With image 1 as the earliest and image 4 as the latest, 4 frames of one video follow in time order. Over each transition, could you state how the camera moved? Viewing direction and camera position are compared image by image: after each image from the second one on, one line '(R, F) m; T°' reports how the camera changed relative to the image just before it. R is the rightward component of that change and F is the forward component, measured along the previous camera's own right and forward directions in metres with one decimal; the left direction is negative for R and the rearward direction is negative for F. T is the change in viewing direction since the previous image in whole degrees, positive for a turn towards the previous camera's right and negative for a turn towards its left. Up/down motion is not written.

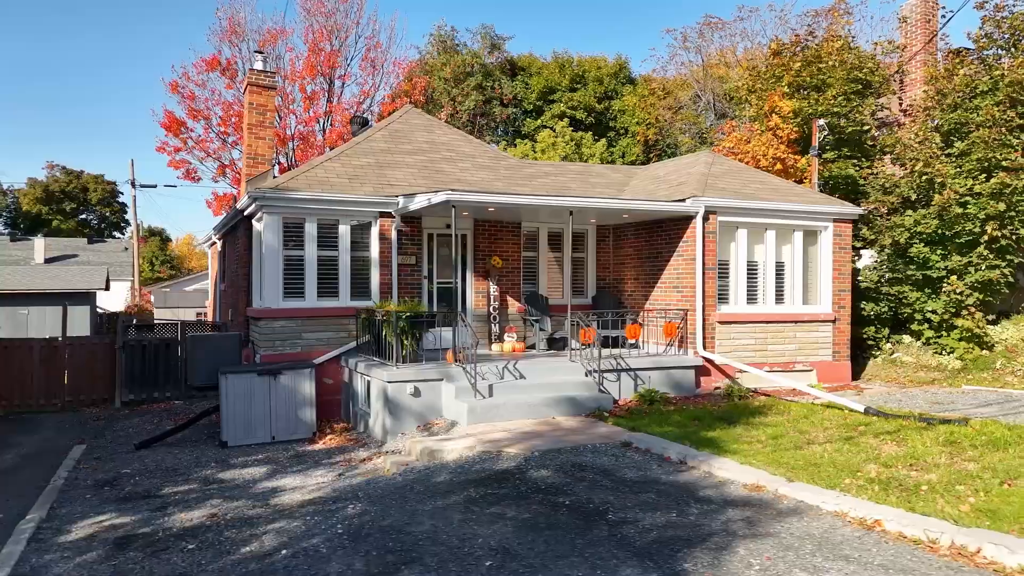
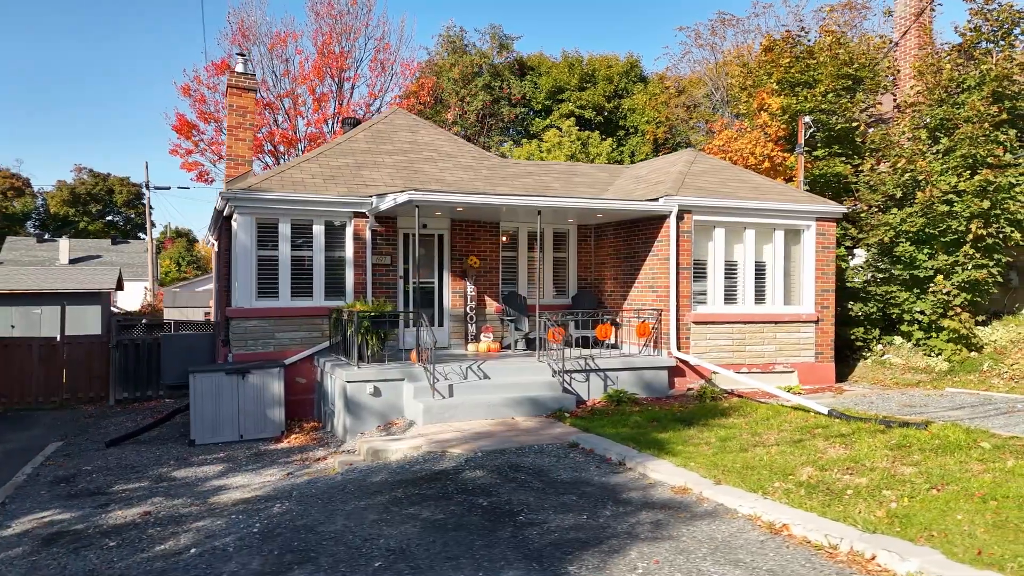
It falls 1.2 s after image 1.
(+0.8, +0.1) m; -2°
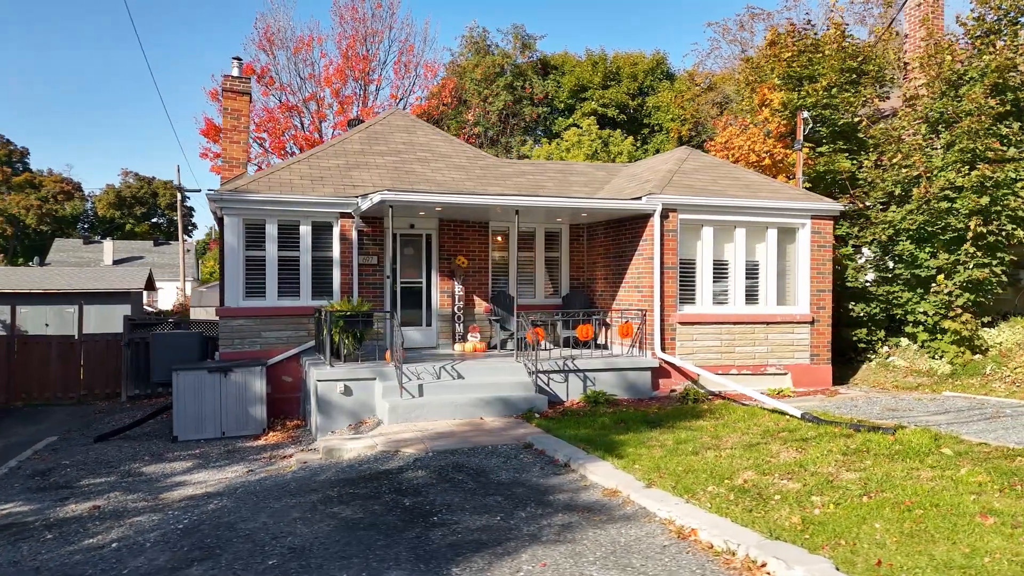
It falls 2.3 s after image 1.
(+0.9, +0.1) m; -3°
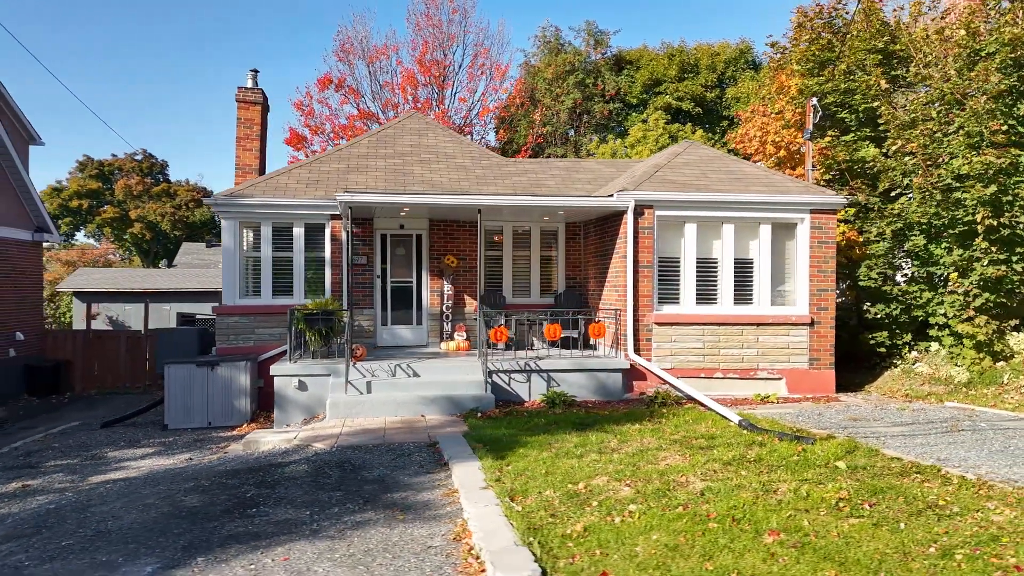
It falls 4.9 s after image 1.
(+2.2, +0.2) m; -9°
